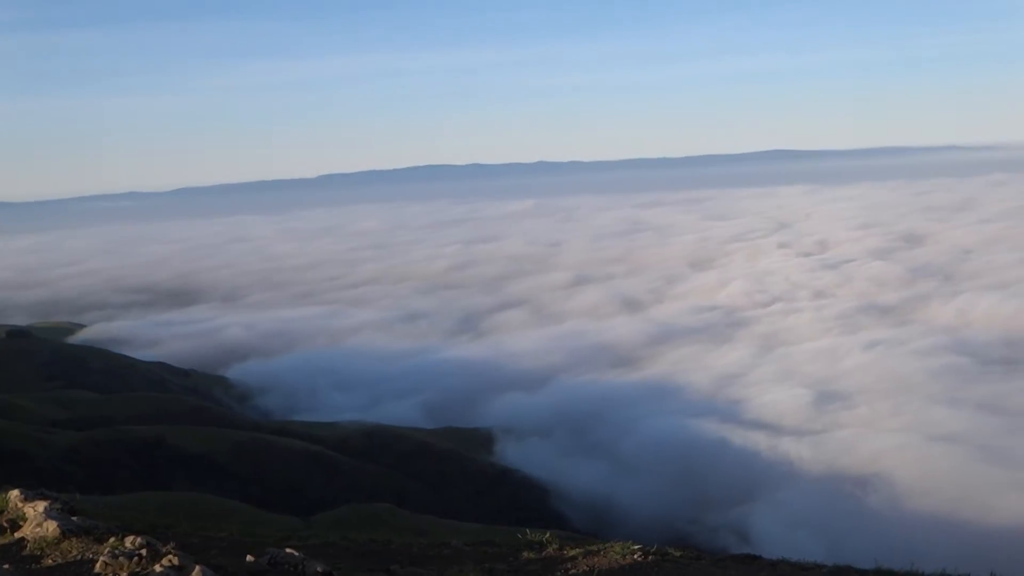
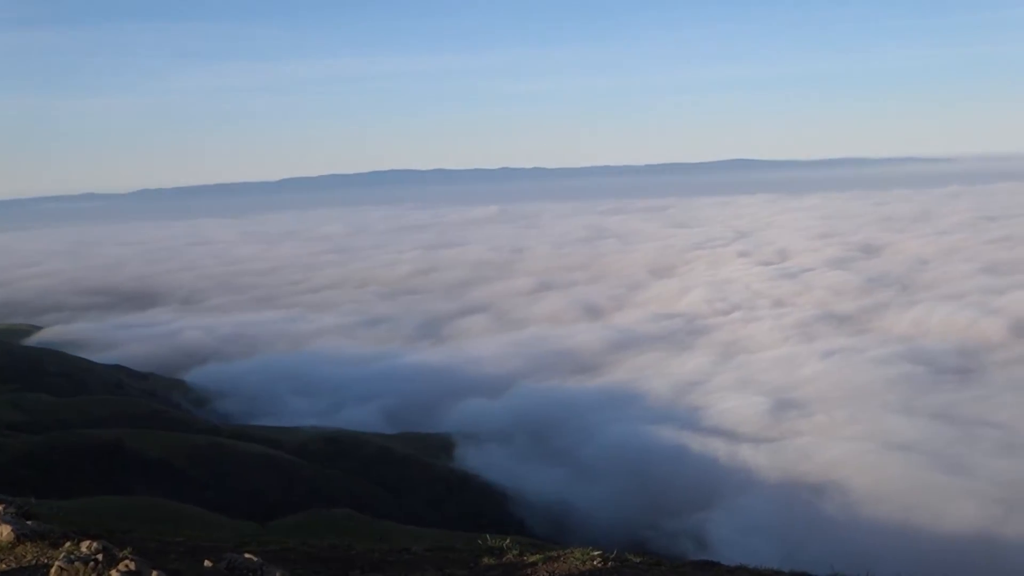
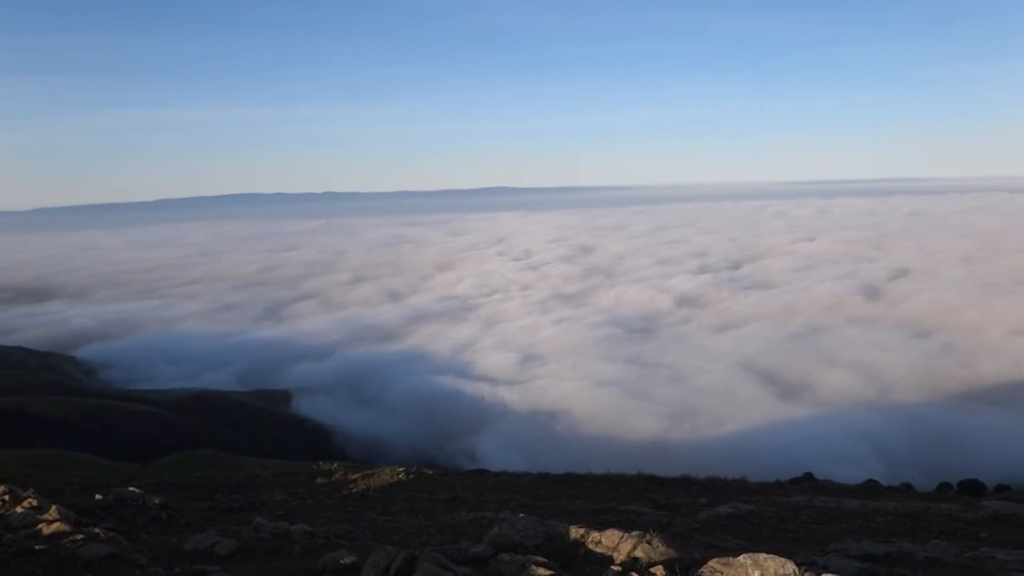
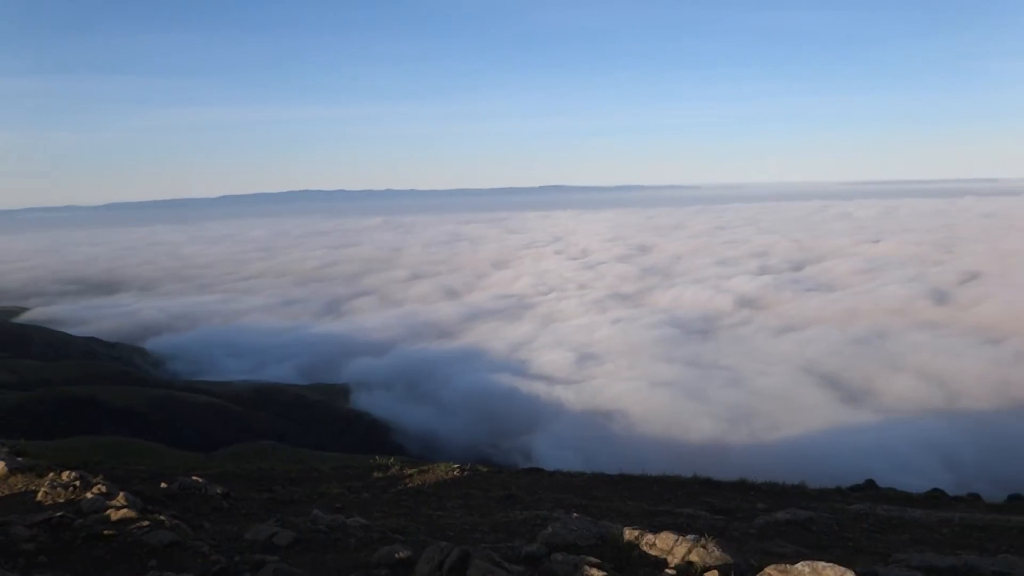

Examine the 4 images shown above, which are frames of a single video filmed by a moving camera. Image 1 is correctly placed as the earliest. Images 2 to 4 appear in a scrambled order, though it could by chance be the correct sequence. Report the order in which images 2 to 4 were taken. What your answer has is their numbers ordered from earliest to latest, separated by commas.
2, 4, 3
